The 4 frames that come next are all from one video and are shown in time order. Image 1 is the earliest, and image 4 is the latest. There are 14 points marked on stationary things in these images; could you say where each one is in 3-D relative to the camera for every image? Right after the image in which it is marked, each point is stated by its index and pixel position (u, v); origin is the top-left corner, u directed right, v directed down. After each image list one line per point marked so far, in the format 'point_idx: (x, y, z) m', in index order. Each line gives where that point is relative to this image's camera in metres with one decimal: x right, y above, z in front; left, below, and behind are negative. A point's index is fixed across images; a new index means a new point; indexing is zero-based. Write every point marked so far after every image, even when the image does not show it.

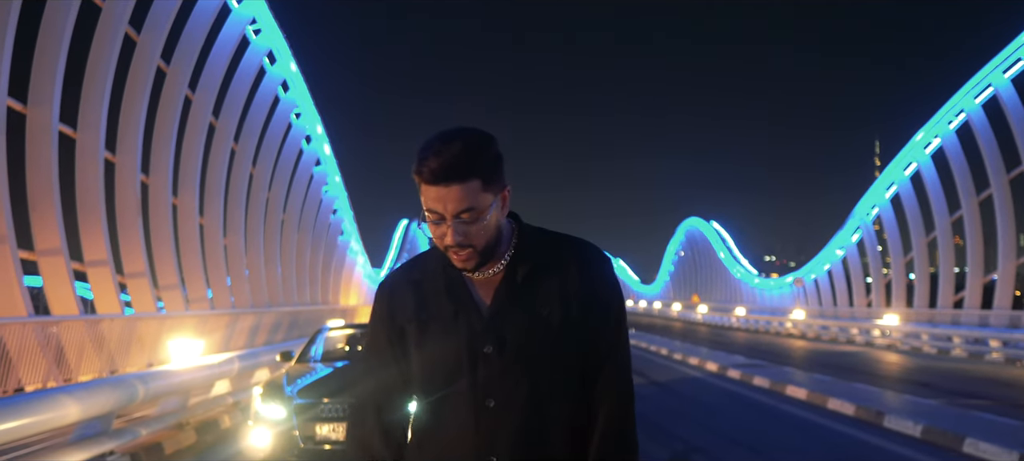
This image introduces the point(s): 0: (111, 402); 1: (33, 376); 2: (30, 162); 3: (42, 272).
0: (-3.0, -1.3, +6.2) m
1: (-6.9, -2.1, +11.8) m
2: (-8.5, +1.2, +14.6) m
3: (-8.3, -0.7, +14.6) m
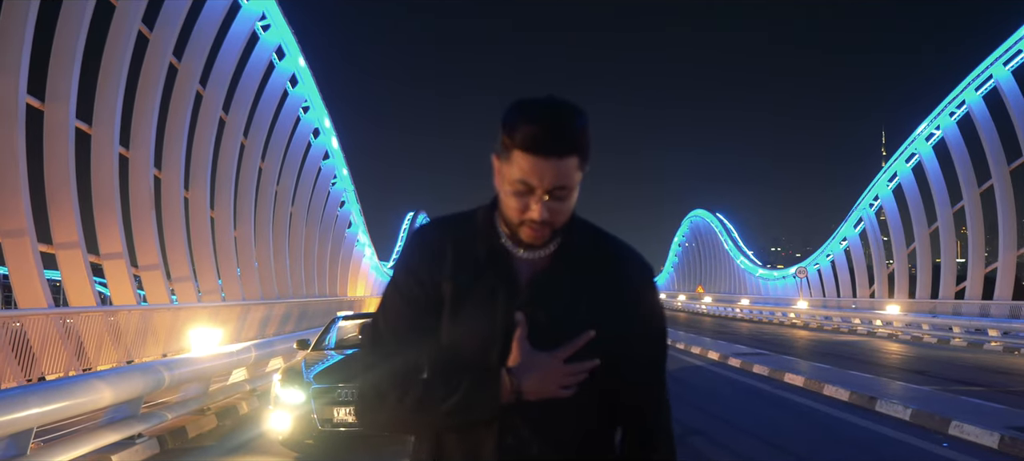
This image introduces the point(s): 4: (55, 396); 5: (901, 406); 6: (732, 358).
0: (-3.0, -1.2, +6.6) m
1: (-6.8, -2.0, +12.2) m
2: (-8.4, +1.4, +14.9) m
3: (-8.2, -0.6, +15.0) m
4: (-3.0, -1.1, +5.4) m
5: (+4.1, -1.9, +8.8) m
6: (+4.3, -2.5, +16.1) m
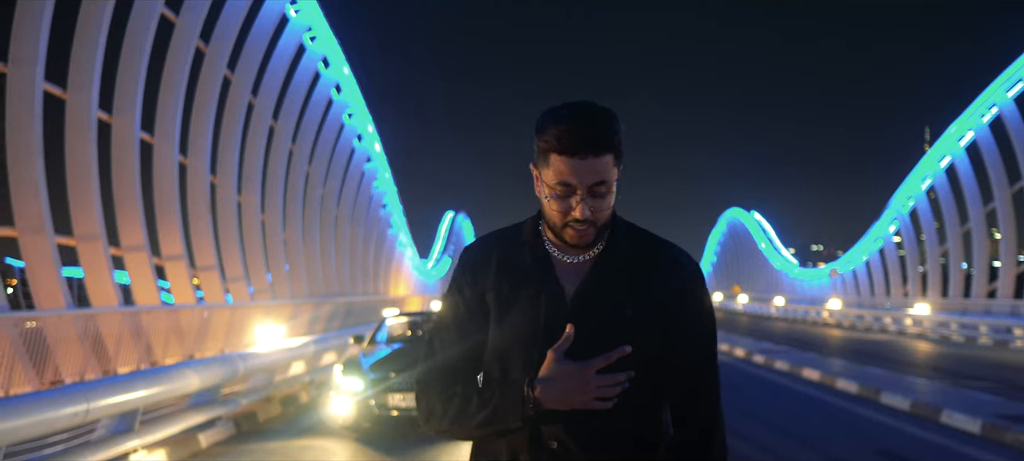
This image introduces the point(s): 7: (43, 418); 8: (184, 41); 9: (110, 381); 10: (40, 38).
0: (-2.7, -1.3, +7.6) m
1: (-6.3, -2.1, +13.4) m
2: (-7.8, +1.3, +16.2) m
3: (-7.6, -0.7, +16.3) m
4: (-2.8, -1.2, +6.4) m
5: (+4.5, -1.9, +9.5) m
6: (+5.0, -2.5, +16.8) m
7: (-2.8, -1.1, +4.9) m
8: (-7.0, +4.0, +17.6) m
9: (-2.8, -1.1, +5.8) m
10: (-7.6, +3.1, +13.3) m
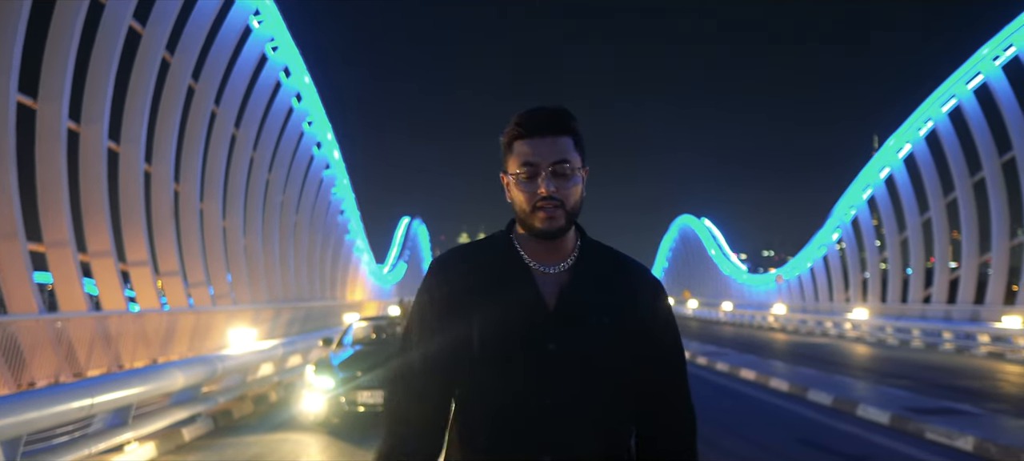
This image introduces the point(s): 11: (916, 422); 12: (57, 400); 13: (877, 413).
0: (-3.1, -1.4, +8.2) m
1: (-7.0, -2.2, +13.8) m
2: (-8.6, +1.1, +16.5) m
3: (-8.4, -0.8, +16.6) m
4: (-3.1, -1.3, +7.0) m
5: (+4.0, -2.1, +10.4) m
6: (+4.1, -2.7, +17.7) m
7: (-3.1, -1.2, +5.5) m
8: (-7.9, +3.9, +18.0) m
9: (-3.1, -1.1, +6.4) m
10: (-8.3, +3.0, +13.6) m
11: (+4.1, -1.9, +8.3) m
12: (-3.1, -1.2, +5.6) m
13: (+4.0, -2.0, +9.0) m
